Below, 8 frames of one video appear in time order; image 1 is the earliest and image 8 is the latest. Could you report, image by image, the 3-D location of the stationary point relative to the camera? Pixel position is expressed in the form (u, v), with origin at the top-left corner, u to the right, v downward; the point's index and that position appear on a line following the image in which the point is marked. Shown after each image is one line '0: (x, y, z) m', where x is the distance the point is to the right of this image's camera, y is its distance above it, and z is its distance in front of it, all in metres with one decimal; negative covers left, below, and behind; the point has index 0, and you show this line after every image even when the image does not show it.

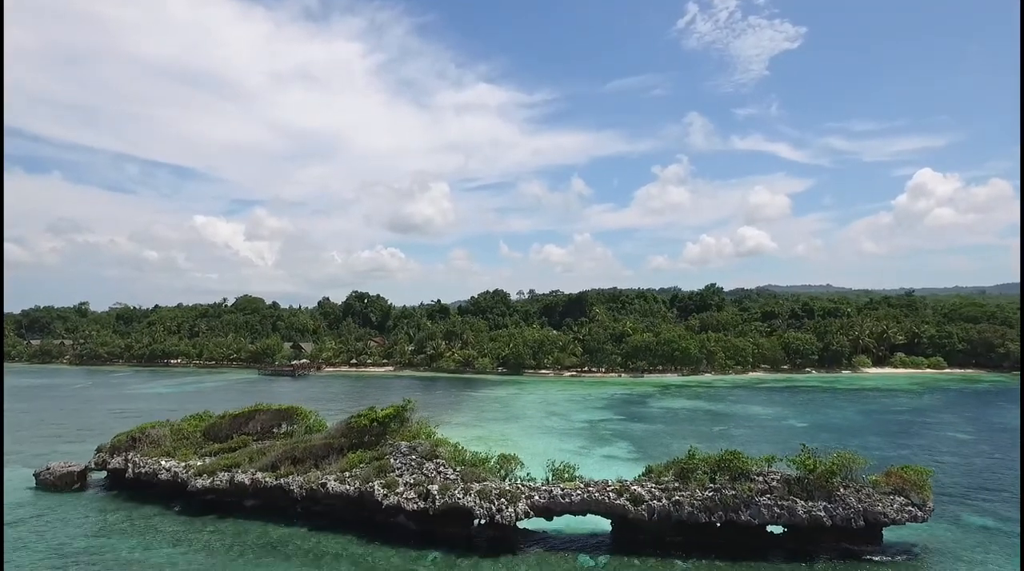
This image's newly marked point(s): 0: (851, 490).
0: (+7.7, -4.6, +18.5) m
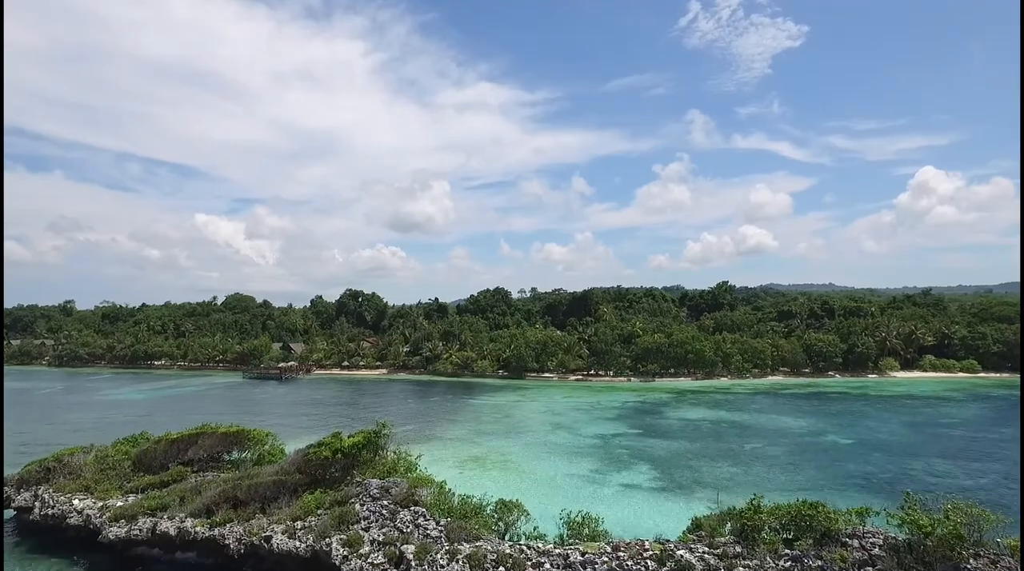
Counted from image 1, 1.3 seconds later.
0: (+7.7, -4.5, +13.3) m
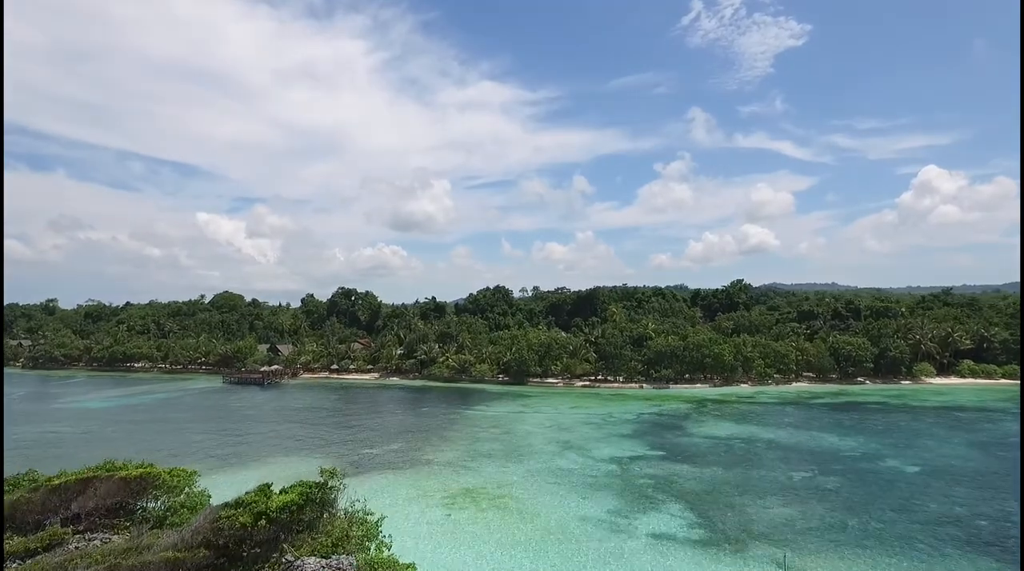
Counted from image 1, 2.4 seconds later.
0: (+7.7, -4.4, +7.5) m
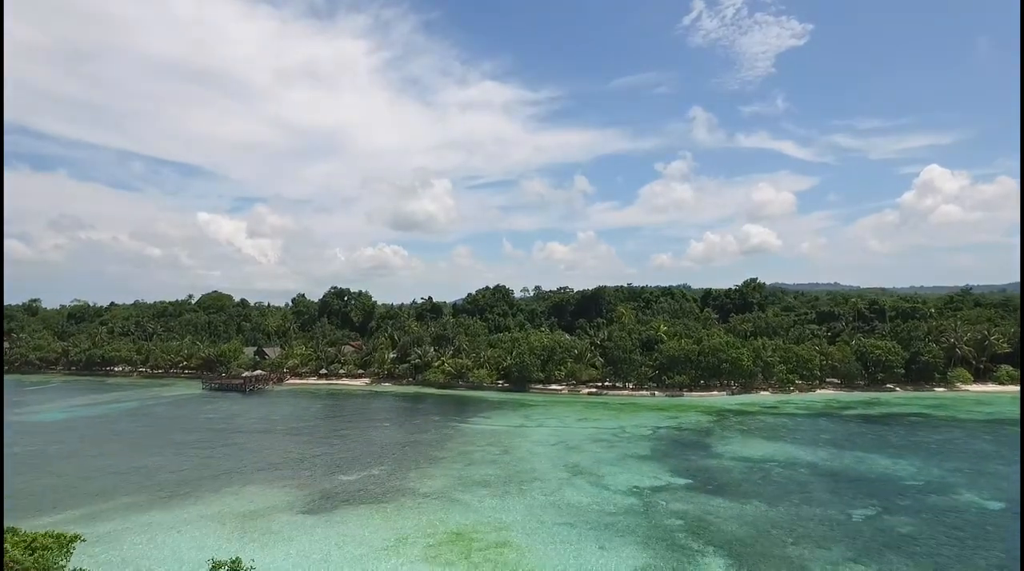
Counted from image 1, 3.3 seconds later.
0: (+7.6, -4.3, +2.5) m
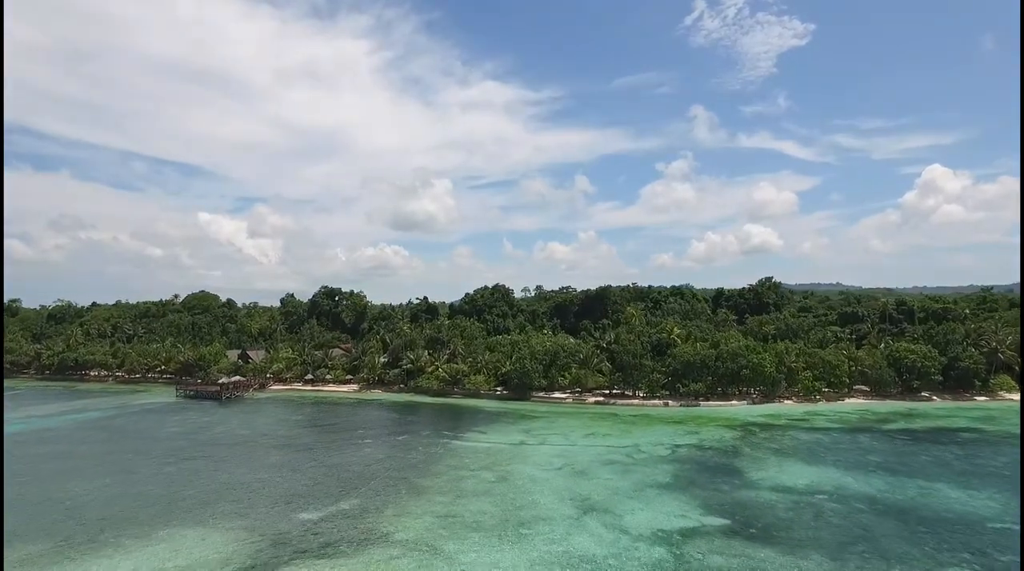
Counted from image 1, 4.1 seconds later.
0: (+7.6, -4.2, -2.8) m
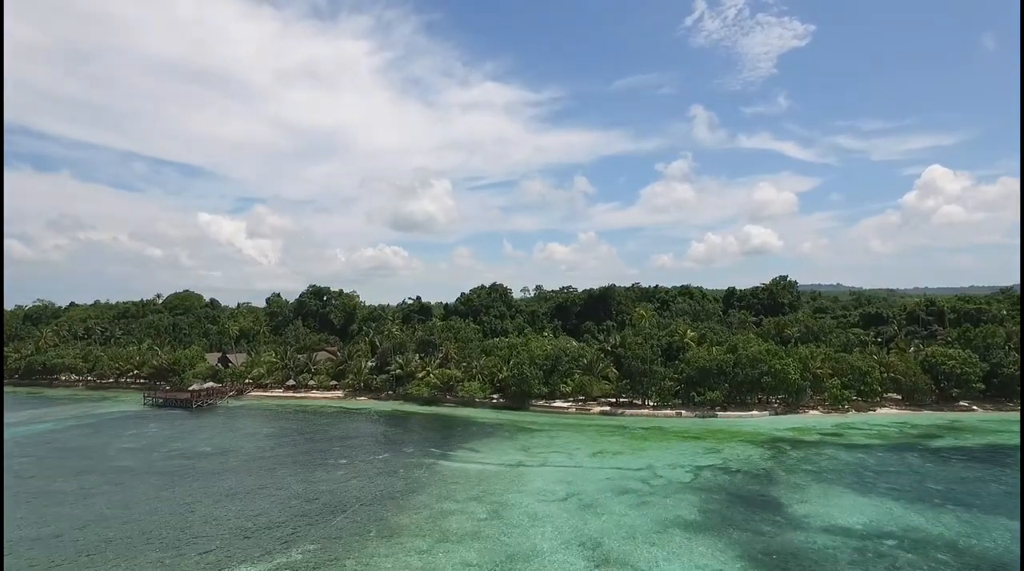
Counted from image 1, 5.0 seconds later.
0: (+7.4, -4.1, -7.9) m
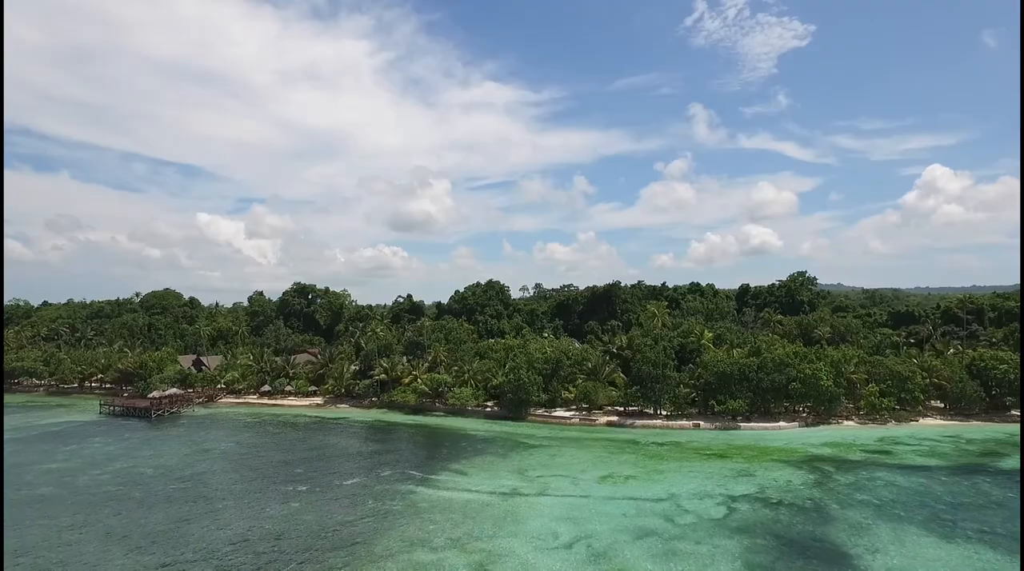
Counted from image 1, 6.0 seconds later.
0: (+7.2, -3.8, -13.5) m
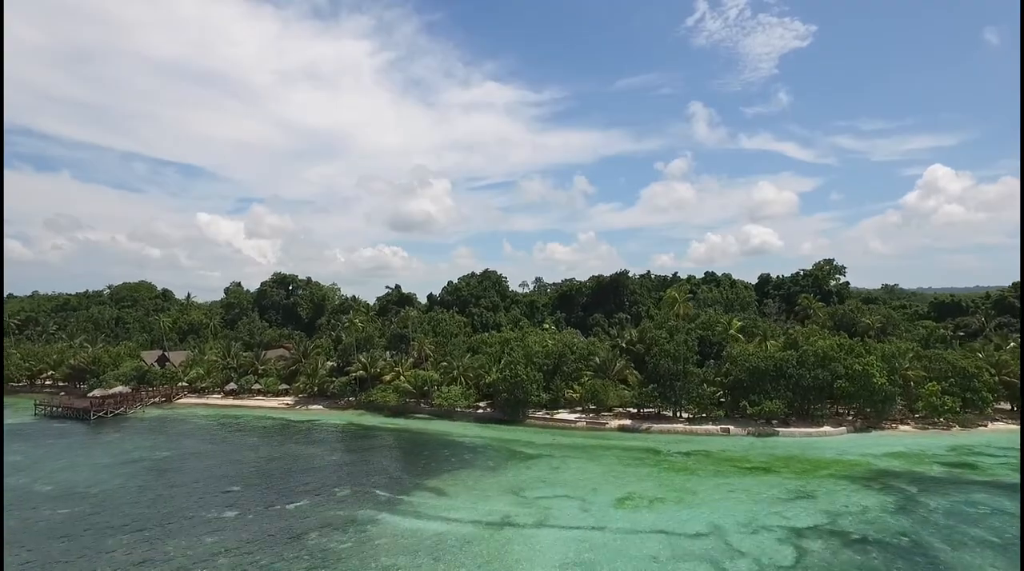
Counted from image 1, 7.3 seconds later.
0: (+6.9, -2.8, -20.2) m
